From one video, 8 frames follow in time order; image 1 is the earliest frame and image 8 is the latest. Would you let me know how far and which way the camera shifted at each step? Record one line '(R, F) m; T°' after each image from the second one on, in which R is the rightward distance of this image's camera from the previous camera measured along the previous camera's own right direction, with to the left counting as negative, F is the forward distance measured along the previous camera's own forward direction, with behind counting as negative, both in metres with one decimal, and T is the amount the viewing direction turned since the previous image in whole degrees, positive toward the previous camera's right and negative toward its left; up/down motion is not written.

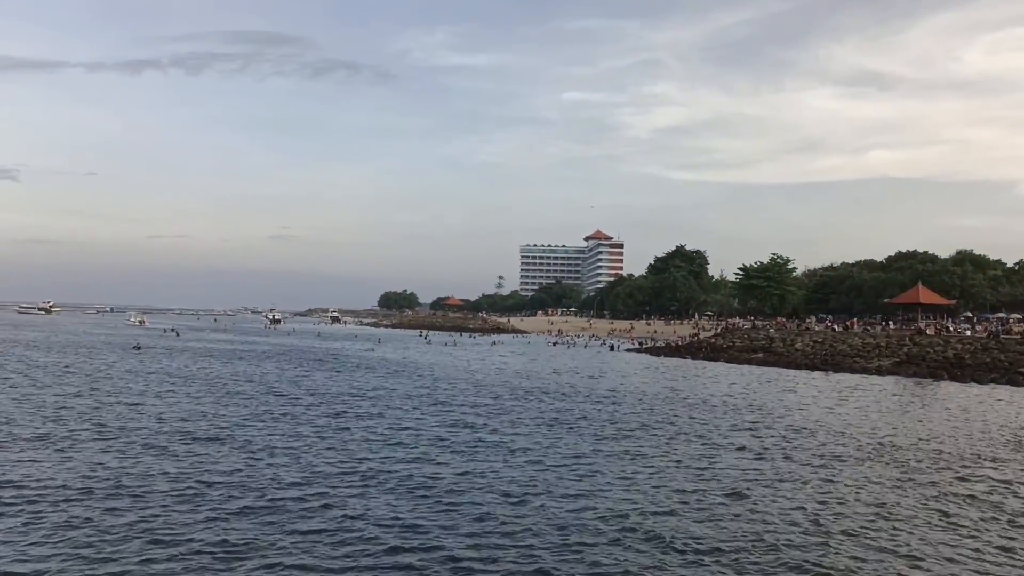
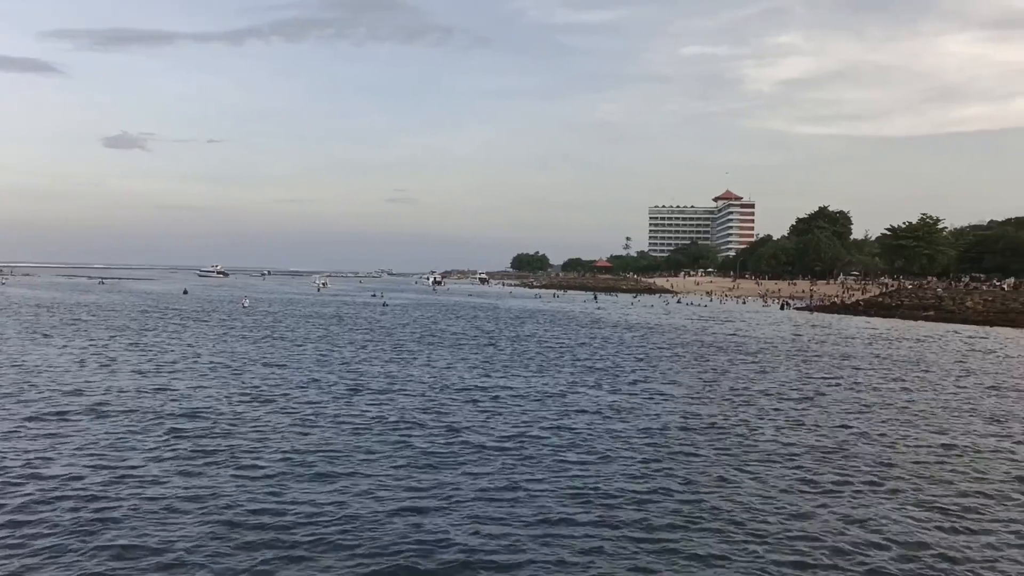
(-5.8, -9.3) m; -8°
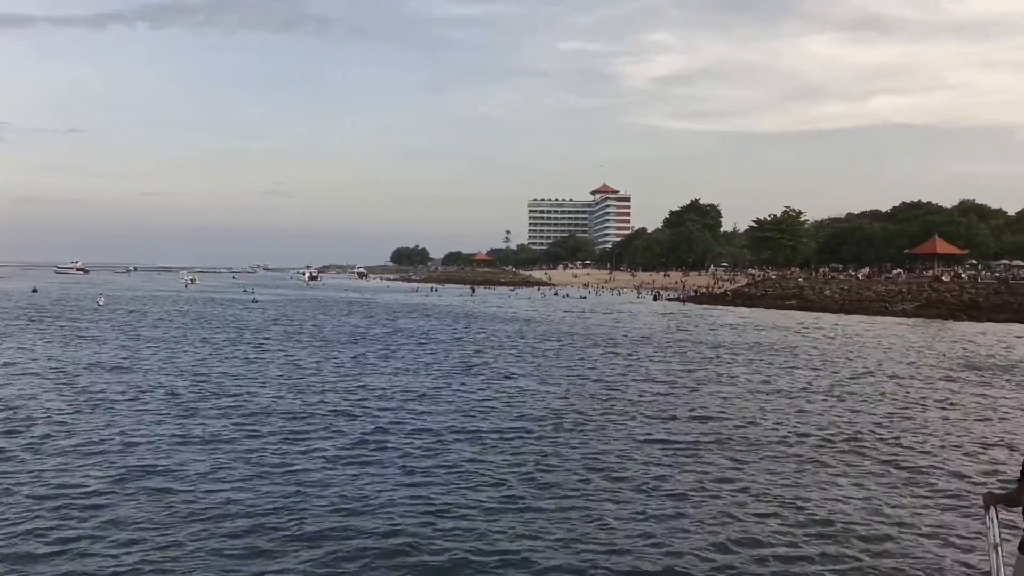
(+1.0, +2.4) m; +8°
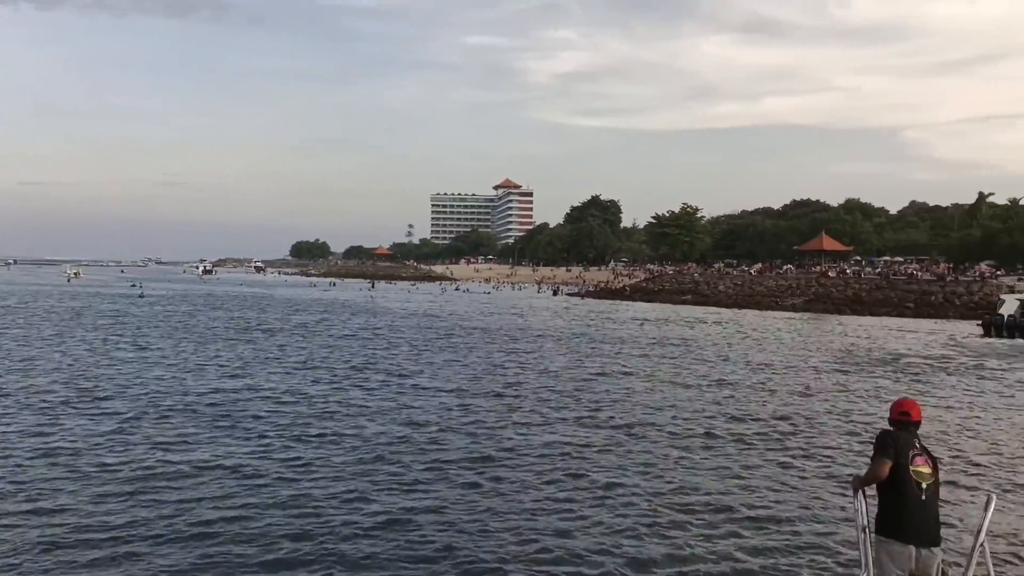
(+0.5, +1.3) m; +7°
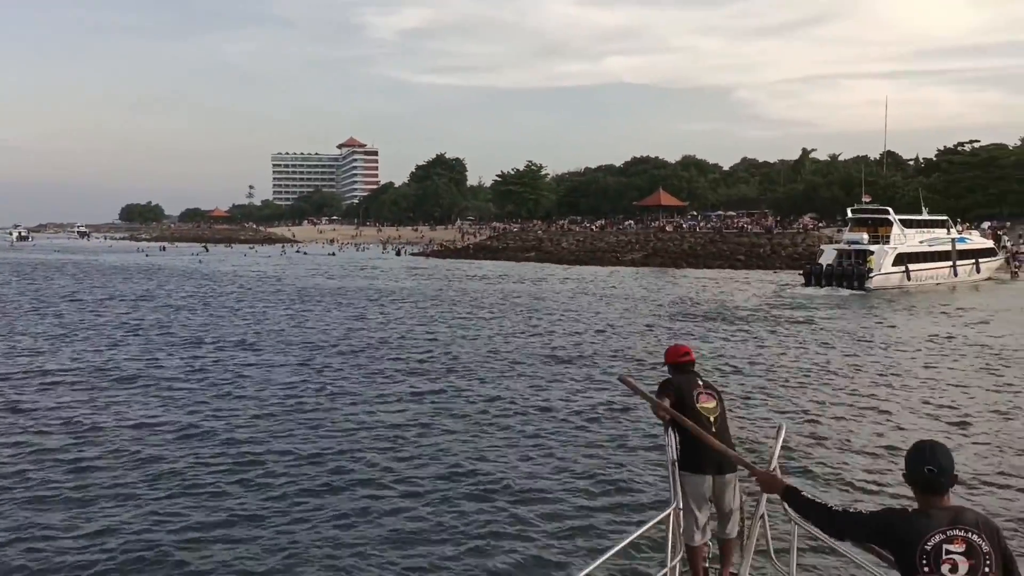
(+0.9, +1.7) m; +10°
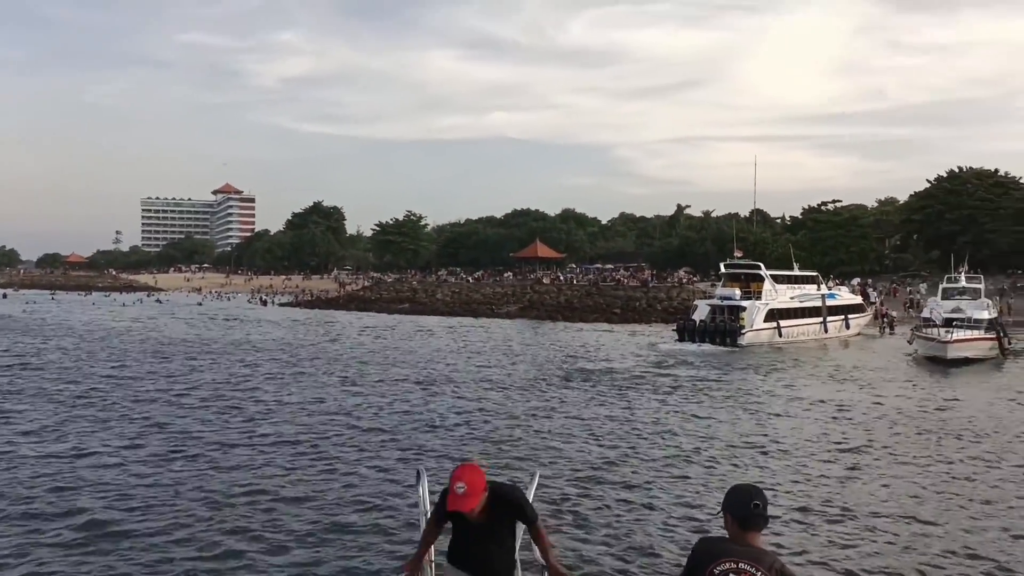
(+0.7, +1.8) m; +8°
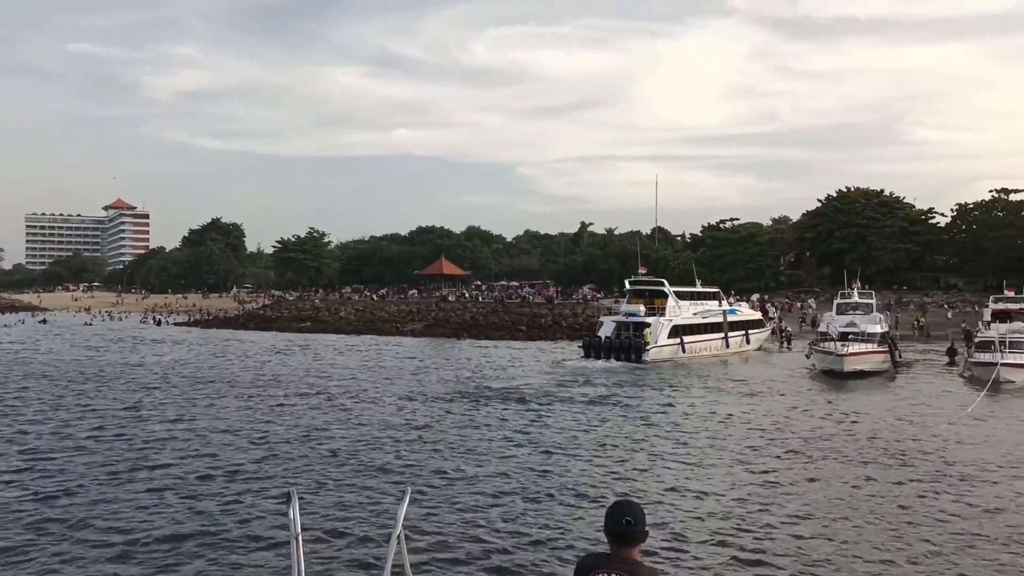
(+0.2, +0.6) m; +6°
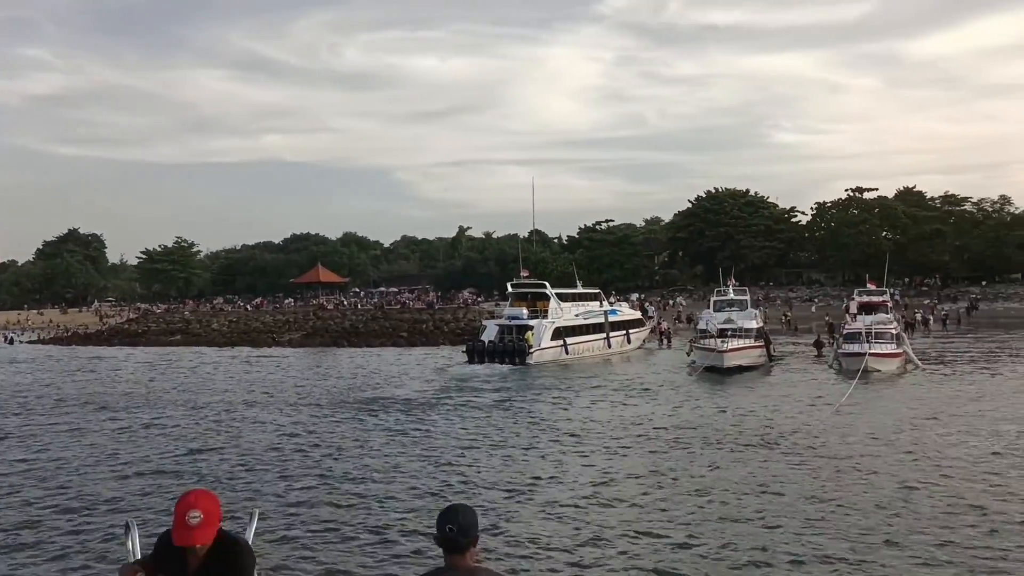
(+0.2, +0.4) m; +8°
